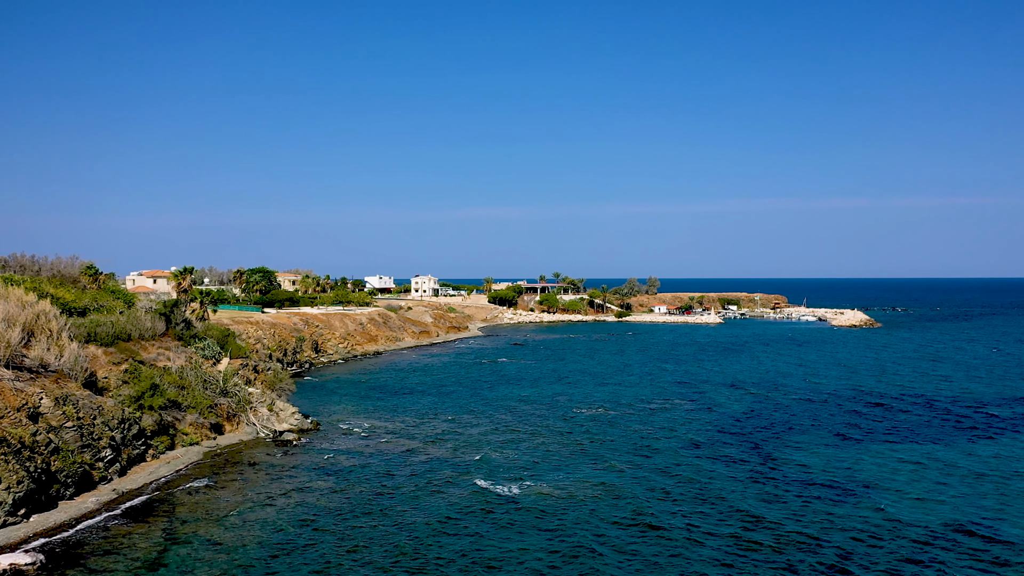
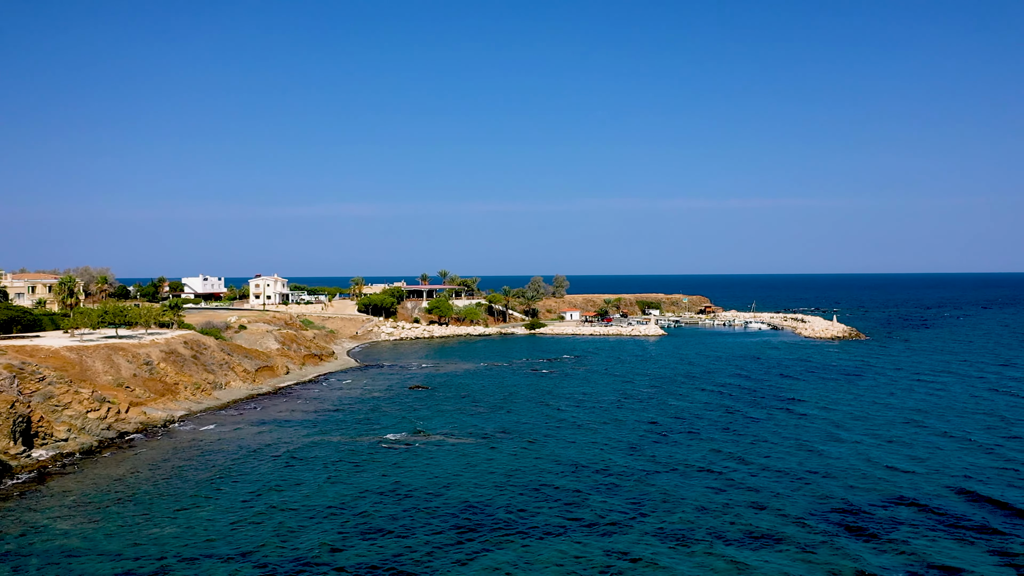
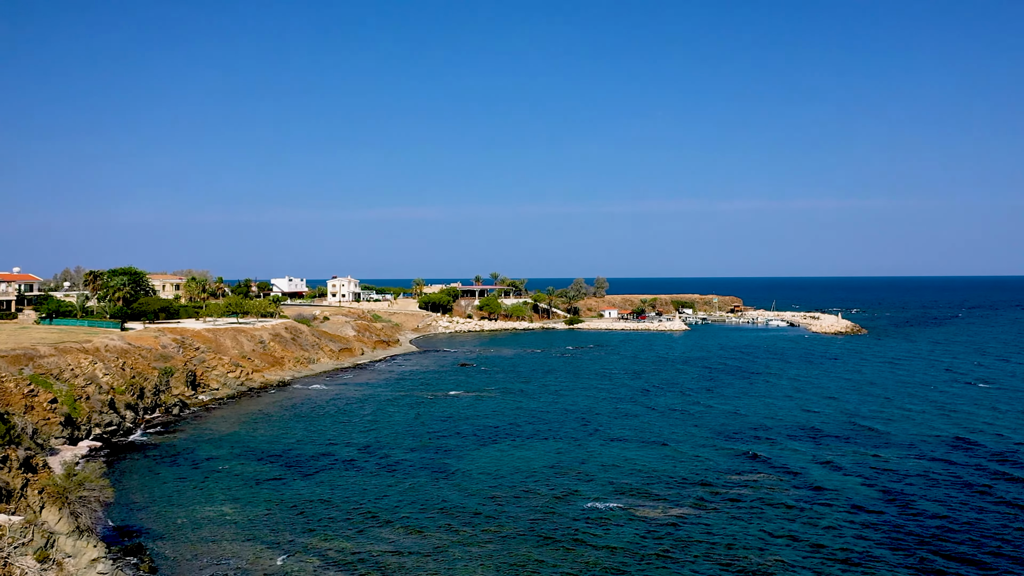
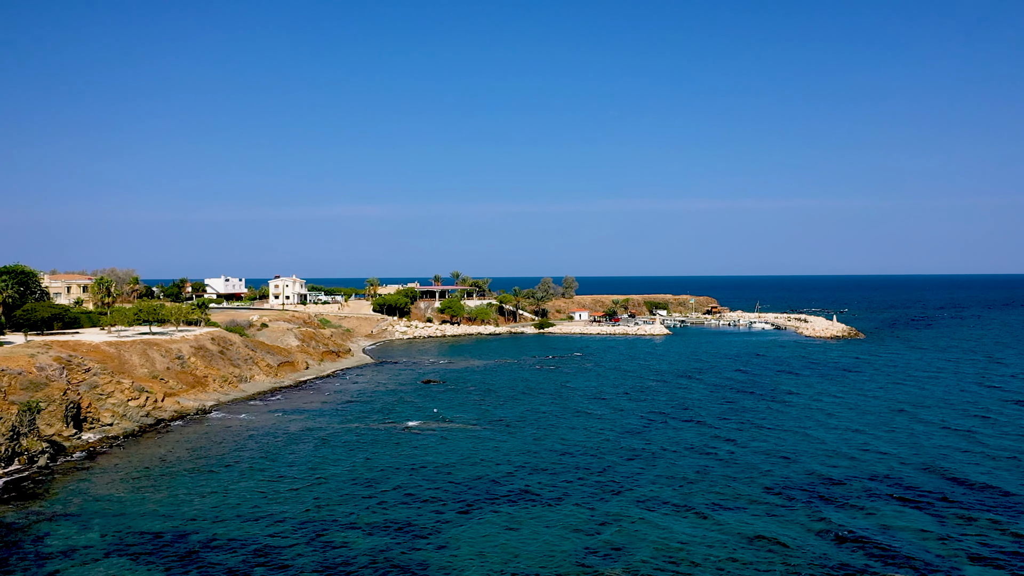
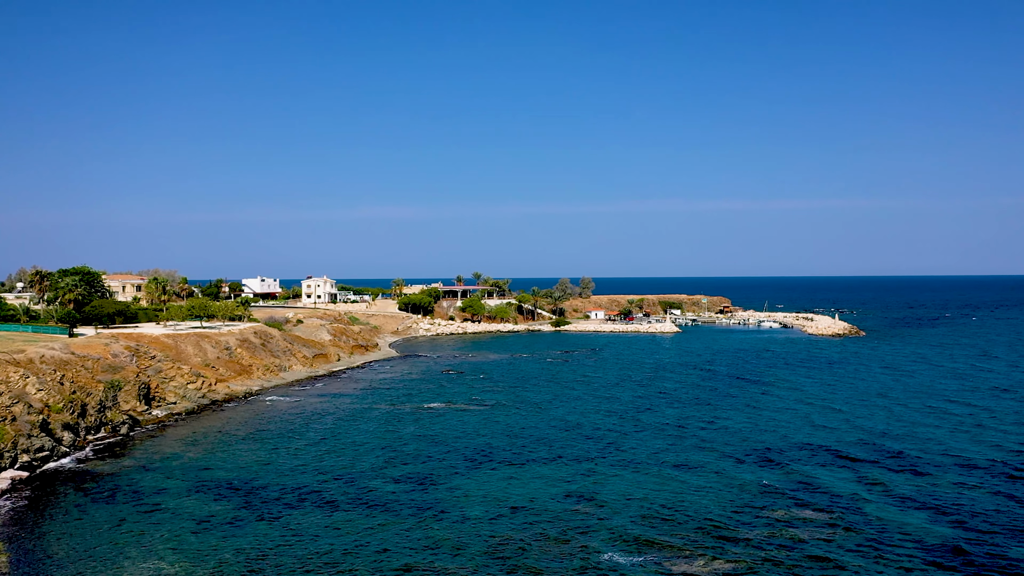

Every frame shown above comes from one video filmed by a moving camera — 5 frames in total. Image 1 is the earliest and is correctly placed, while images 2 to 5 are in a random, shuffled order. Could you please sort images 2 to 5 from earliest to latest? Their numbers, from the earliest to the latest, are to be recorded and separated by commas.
3, 5, 4, 2
